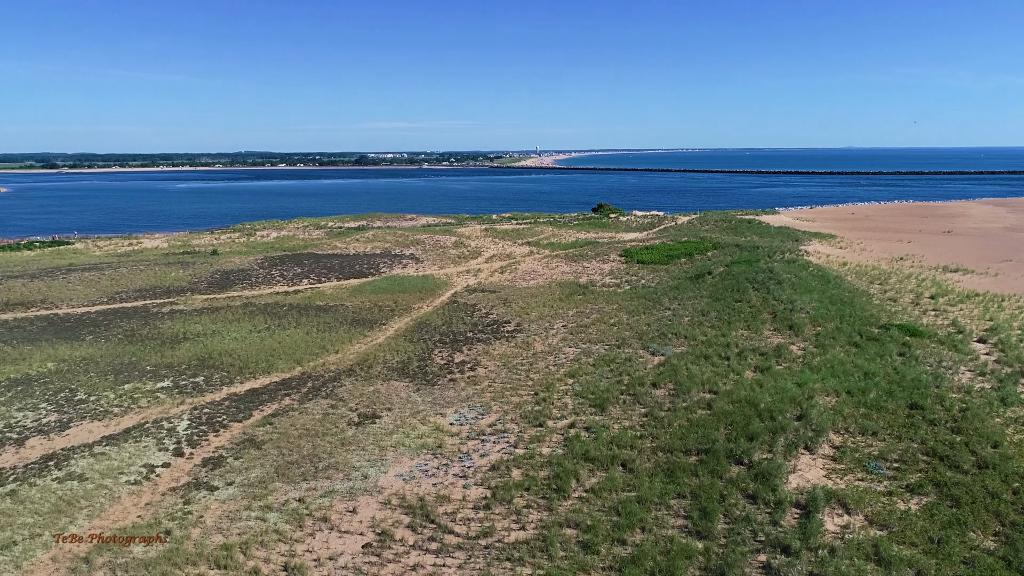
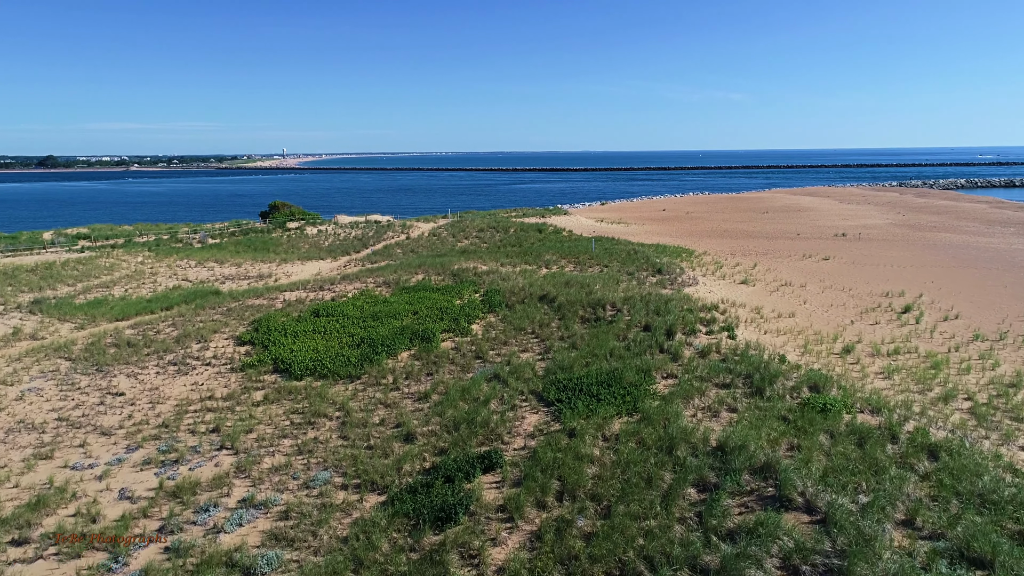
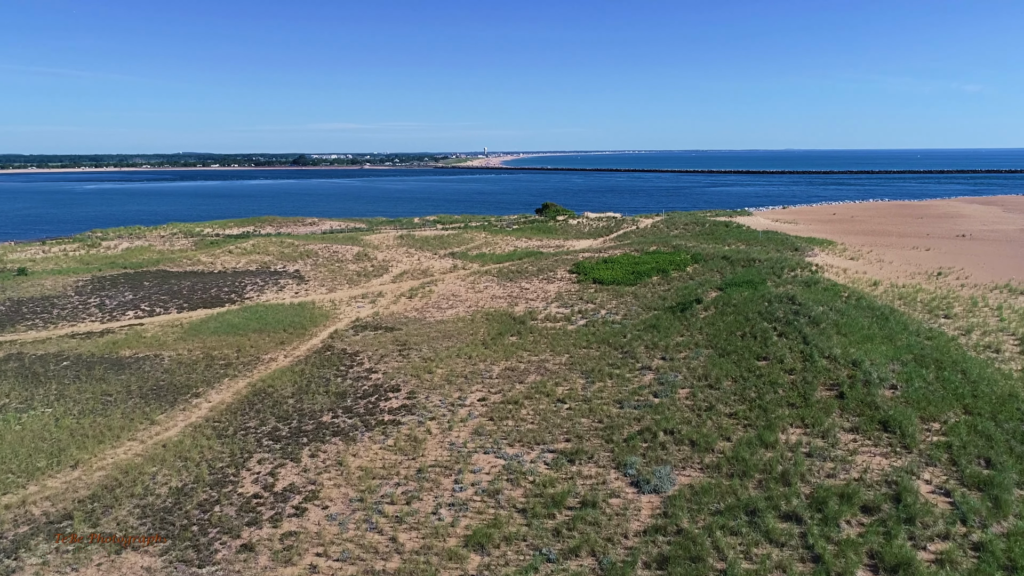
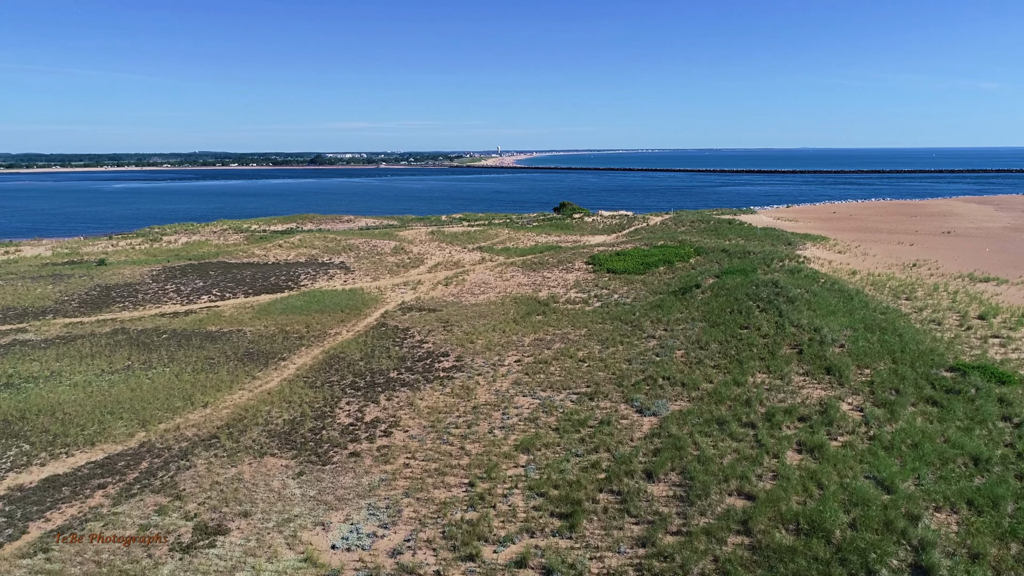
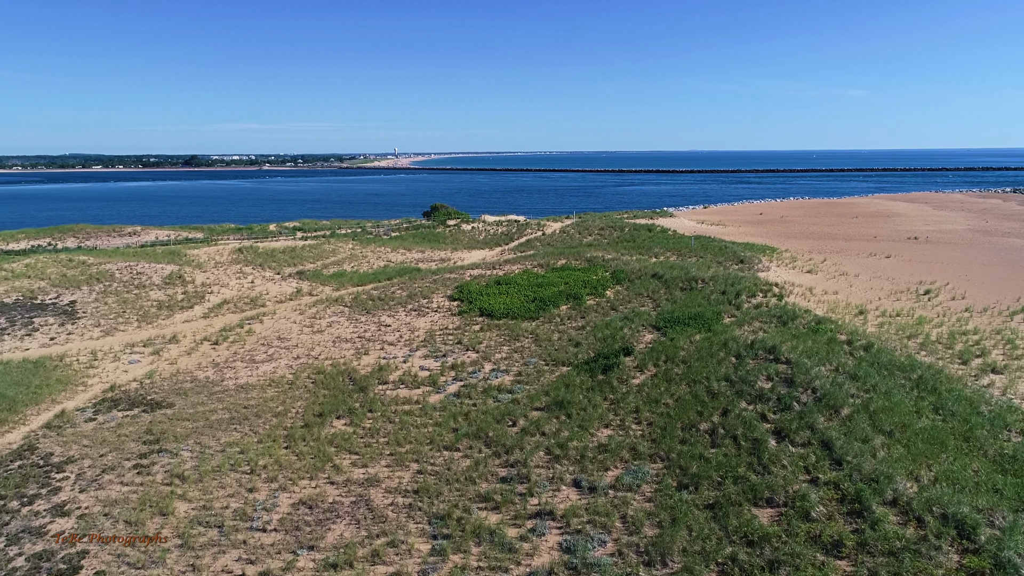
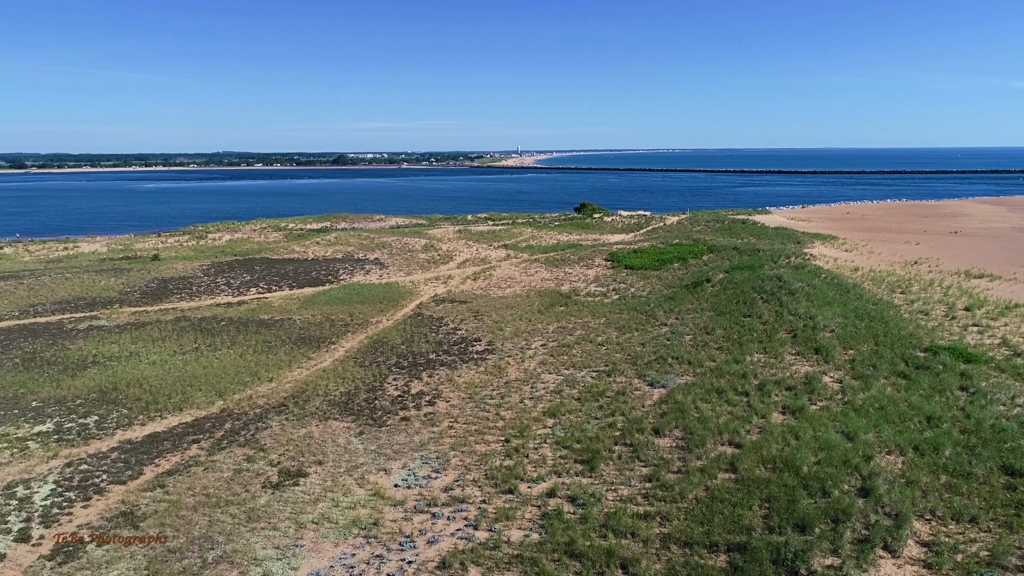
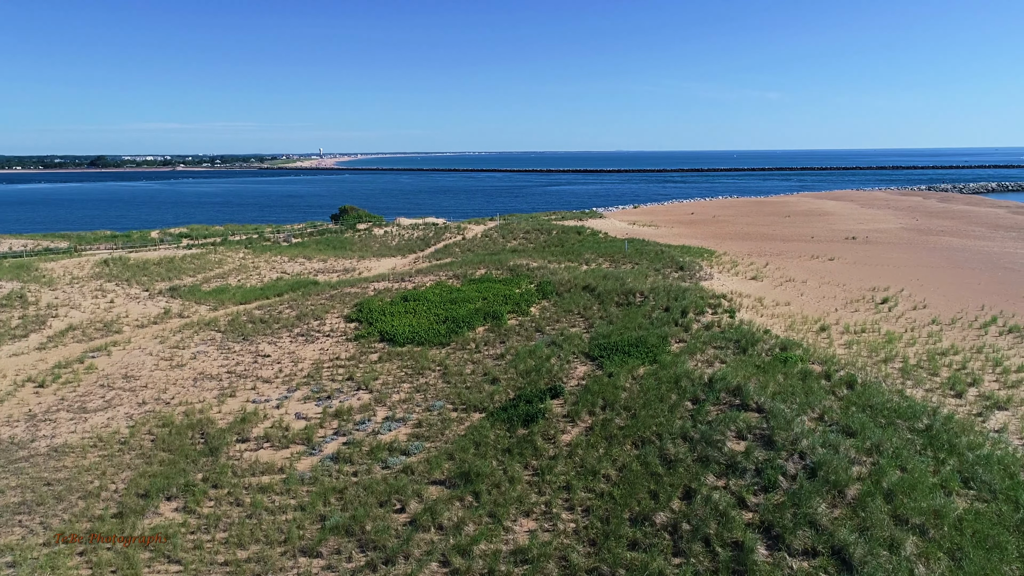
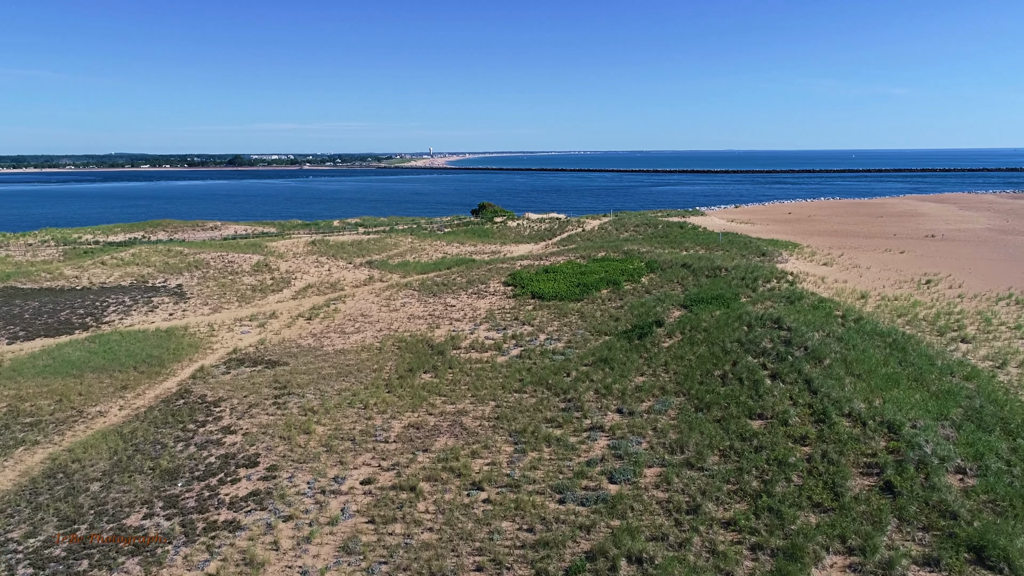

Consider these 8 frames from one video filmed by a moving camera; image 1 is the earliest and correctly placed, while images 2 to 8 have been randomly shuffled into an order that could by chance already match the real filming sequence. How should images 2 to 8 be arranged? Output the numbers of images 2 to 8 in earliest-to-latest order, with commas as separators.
6, 4, 3, 8, 5, 7, 2
